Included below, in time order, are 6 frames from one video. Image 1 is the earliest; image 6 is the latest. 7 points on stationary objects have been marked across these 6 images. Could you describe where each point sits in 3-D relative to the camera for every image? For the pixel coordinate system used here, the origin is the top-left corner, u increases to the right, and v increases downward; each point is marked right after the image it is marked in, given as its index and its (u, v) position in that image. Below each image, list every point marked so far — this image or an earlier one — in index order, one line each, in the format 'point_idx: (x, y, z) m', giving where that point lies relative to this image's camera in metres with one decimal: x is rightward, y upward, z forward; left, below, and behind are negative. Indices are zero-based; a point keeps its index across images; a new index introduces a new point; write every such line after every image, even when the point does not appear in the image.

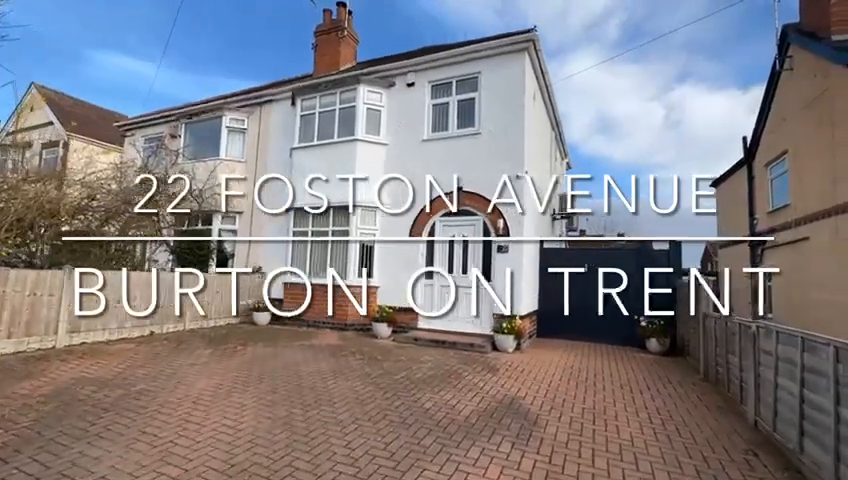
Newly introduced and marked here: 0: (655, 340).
0: (+6.3, -2.7, +10.6) m
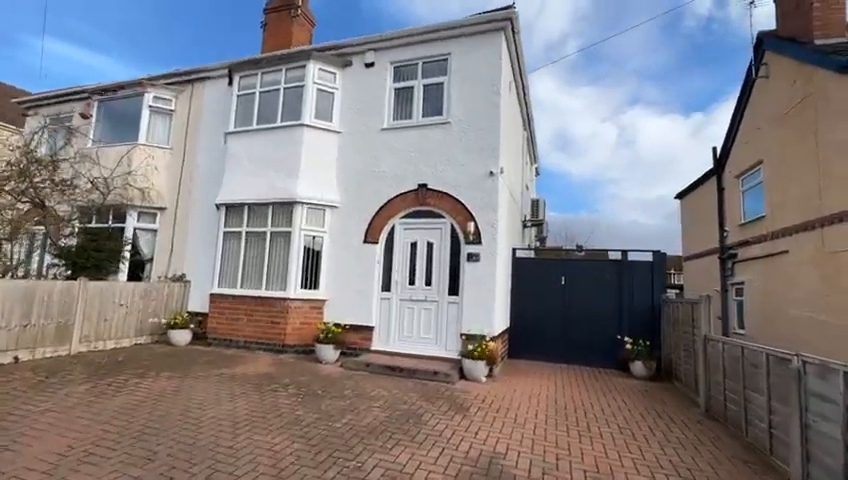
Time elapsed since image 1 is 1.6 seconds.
0: (+5.2, -2.9, +9.3) m
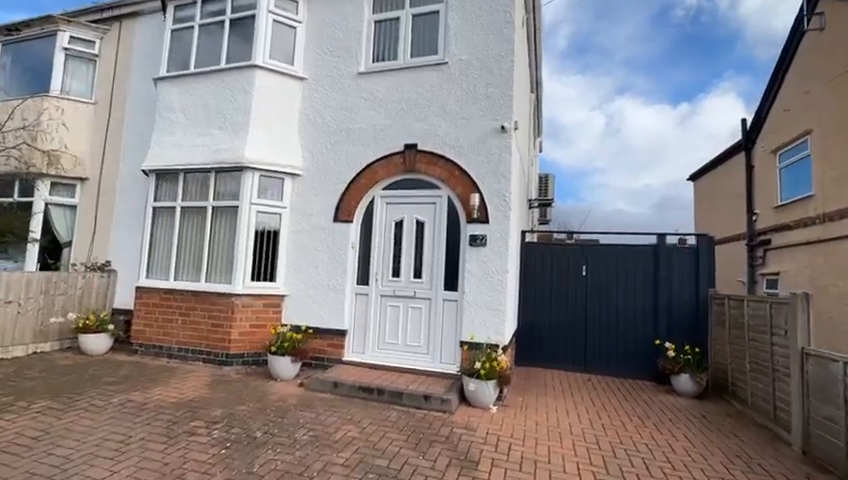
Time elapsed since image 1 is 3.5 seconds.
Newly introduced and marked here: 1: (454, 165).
0: (+5.0, -2.6, +7.3) m
1: (+0.5, +1.3, +7.1) m
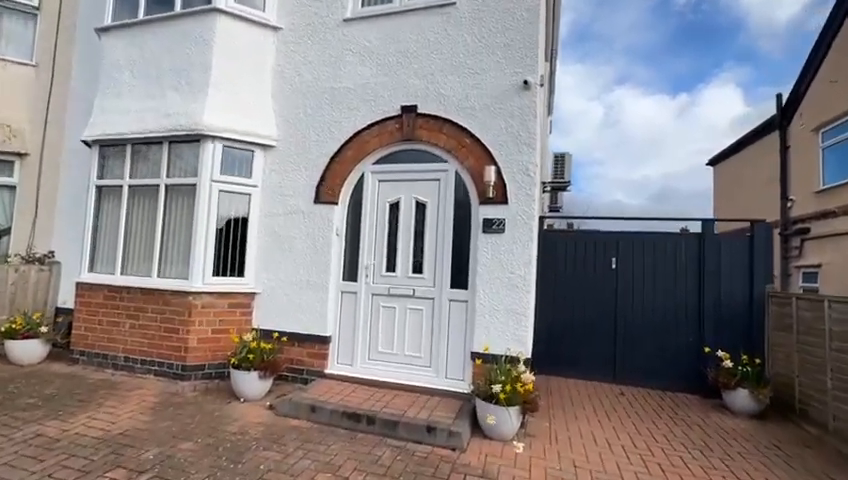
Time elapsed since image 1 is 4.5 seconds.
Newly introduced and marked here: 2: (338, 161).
0: (+5.0, -2.3, +6.0) m
1: (+0.6, +1.6, +5.6) m
2: (-1.4, +1.3, +6.2) m
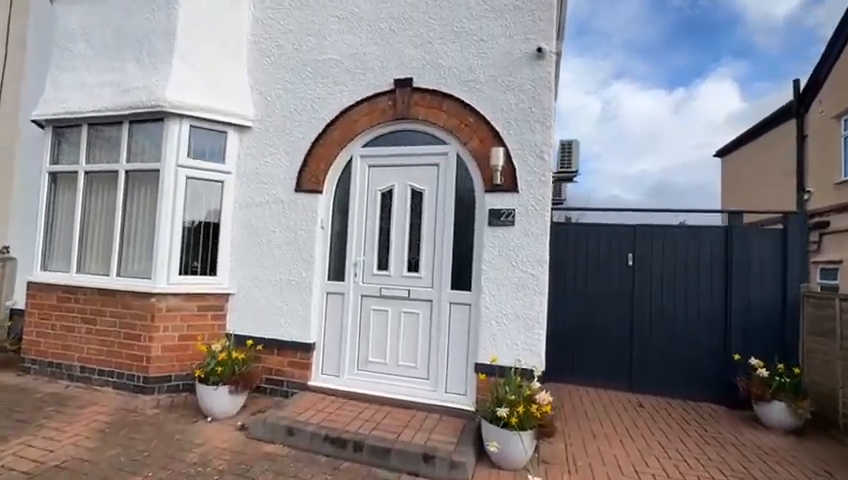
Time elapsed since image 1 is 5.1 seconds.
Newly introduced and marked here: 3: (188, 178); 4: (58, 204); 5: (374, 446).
0: (+4.9, -2.3, +5.3) m
1: (+0.5, +1.6, +4.9) m
2: (-1.4, +1.3, +5.4) m
3: (-3.3, +0.9, +5.5) m
4: (-5.7, +0.6, +6.1) m
5: (-0.5, -2.1, +4.0) m
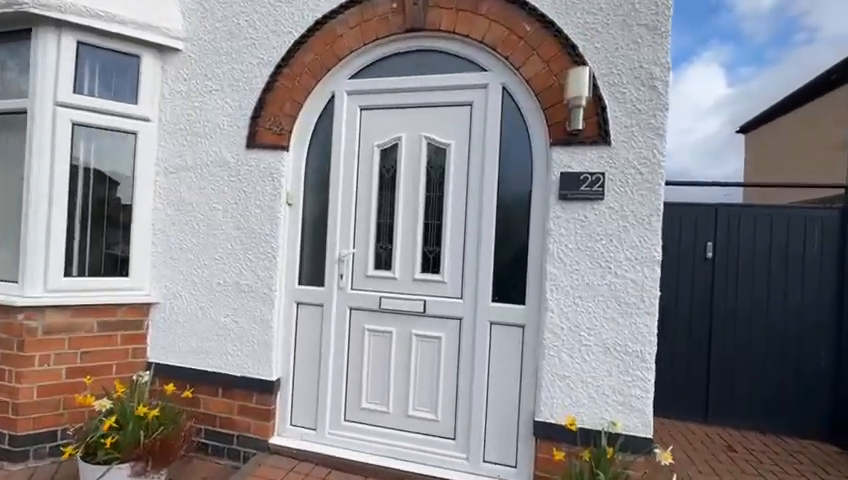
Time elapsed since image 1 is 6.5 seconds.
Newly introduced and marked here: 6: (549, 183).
0: (+5.1, -2.1, +3.8) m
1: (+0.7, +1.8, +3.0) m
2: (-1.2, +1.5, +3.5) m
3: (-3.1, +1.0, +3.5) m
4: (-5.5, +0.8, +4.0) m
5: (-0.3, -2.0, +2.2) m
6: (+0.9, +0.4, +2.9) m
